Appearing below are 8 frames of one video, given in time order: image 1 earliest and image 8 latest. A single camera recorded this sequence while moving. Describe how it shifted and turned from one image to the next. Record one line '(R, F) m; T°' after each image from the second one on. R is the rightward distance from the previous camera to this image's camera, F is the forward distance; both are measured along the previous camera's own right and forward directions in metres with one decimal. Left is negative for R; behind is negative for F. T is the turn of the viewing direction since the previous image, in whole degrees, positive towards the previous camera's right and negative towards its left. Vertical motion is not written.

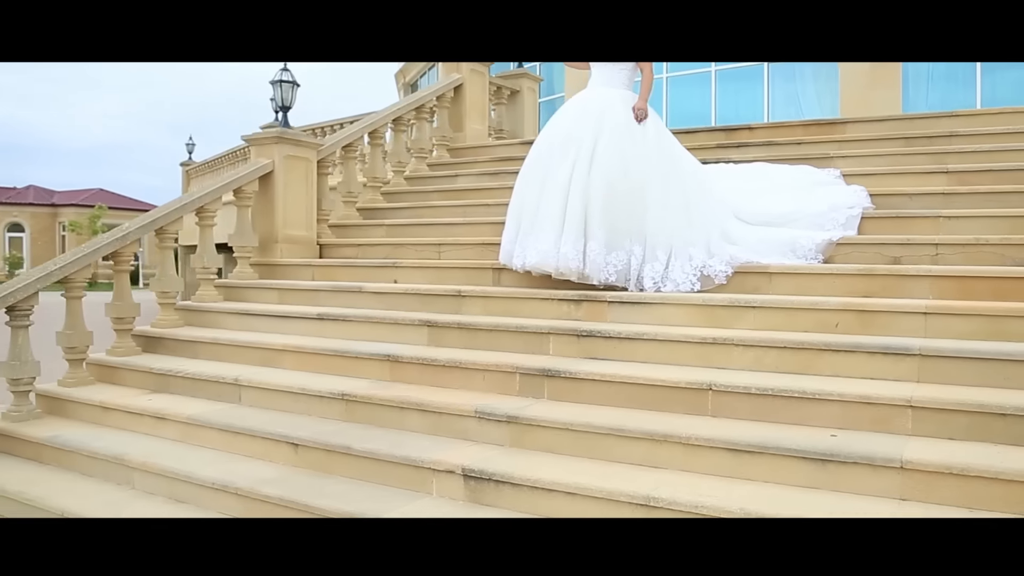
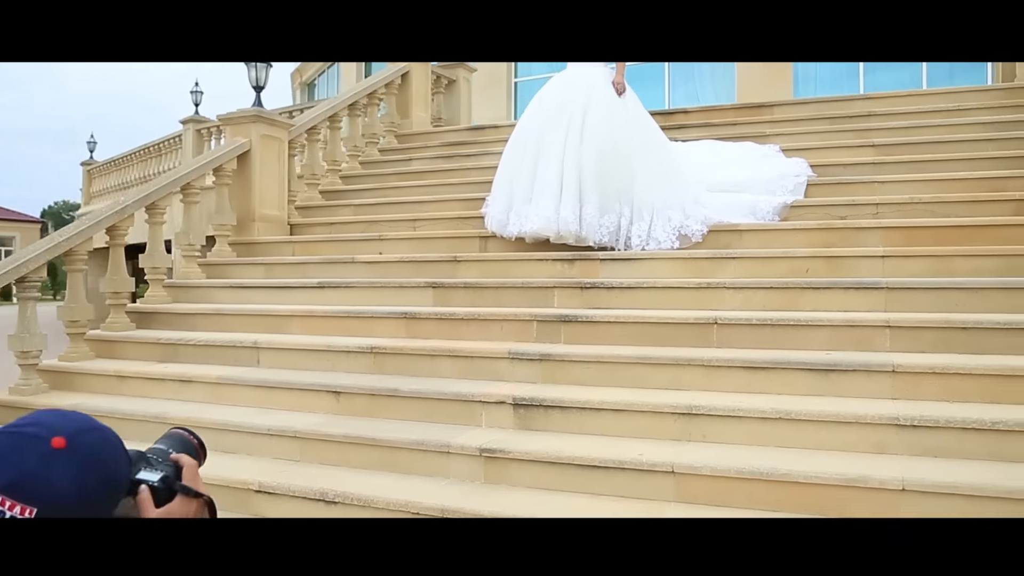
(-0.7, -0.4) m; +8°
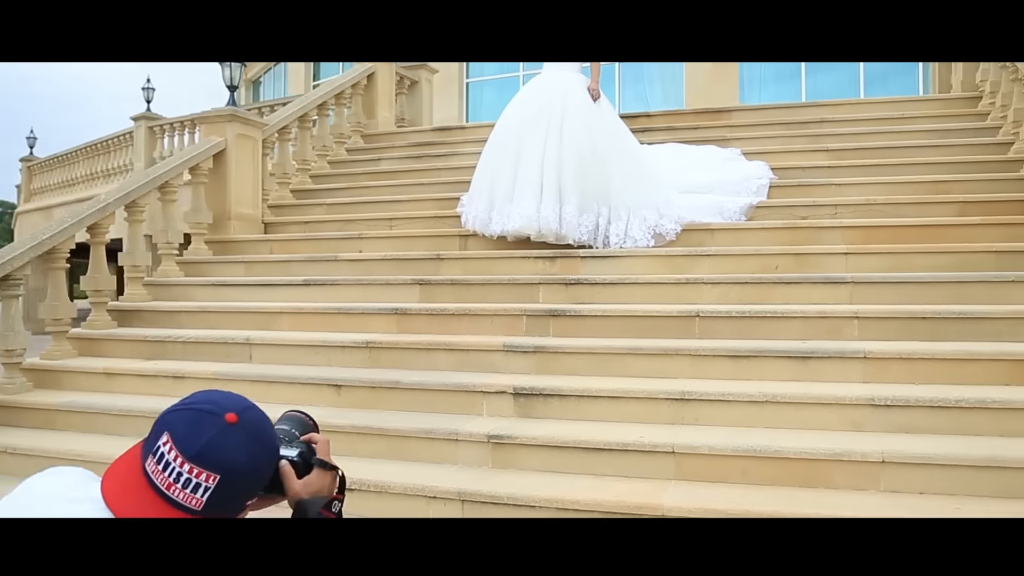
(-0.3, -0.2) m; +4°
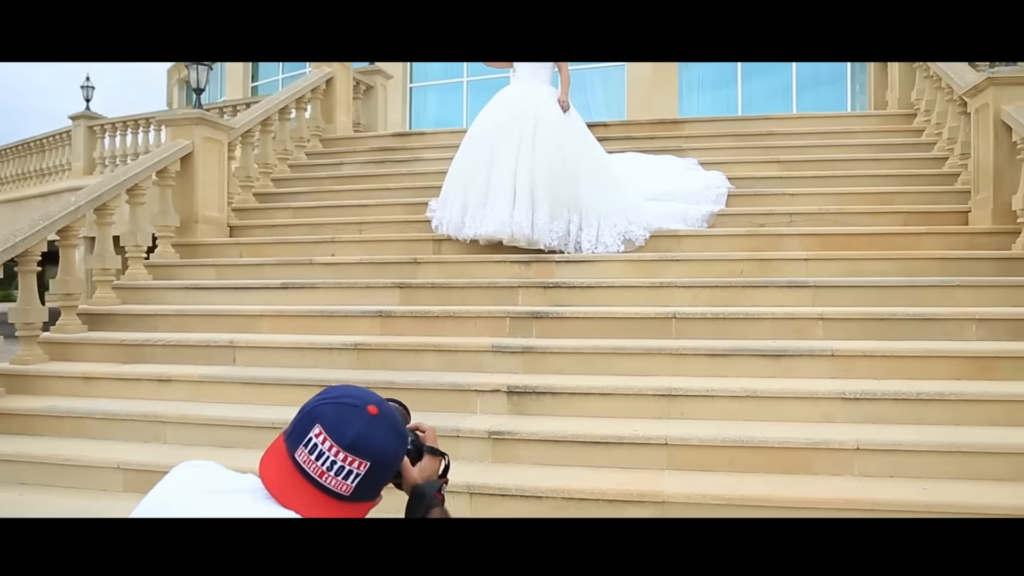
(-0.3, -0.2) m; +5°
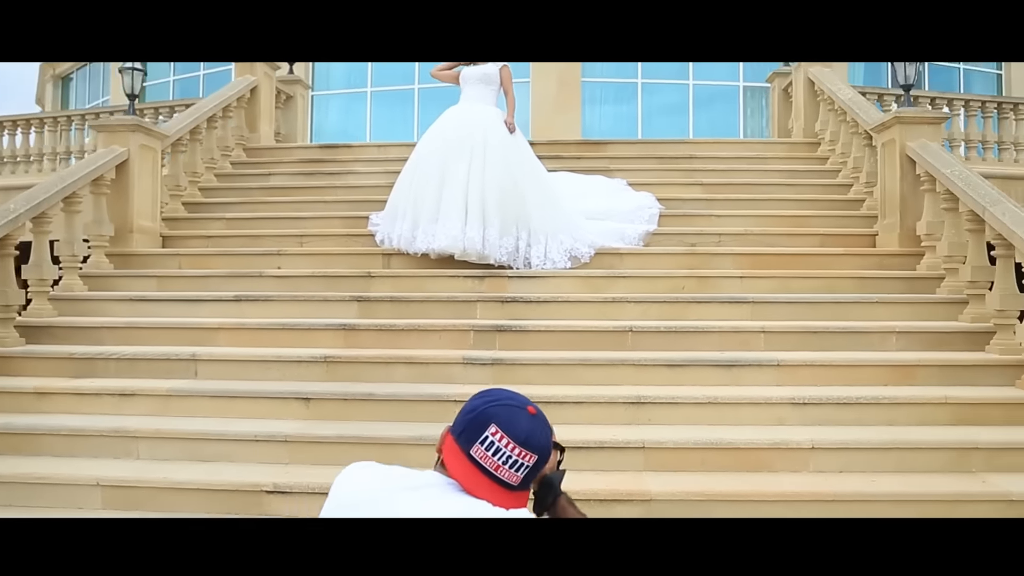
(-0.5, -0.2) m; +8°
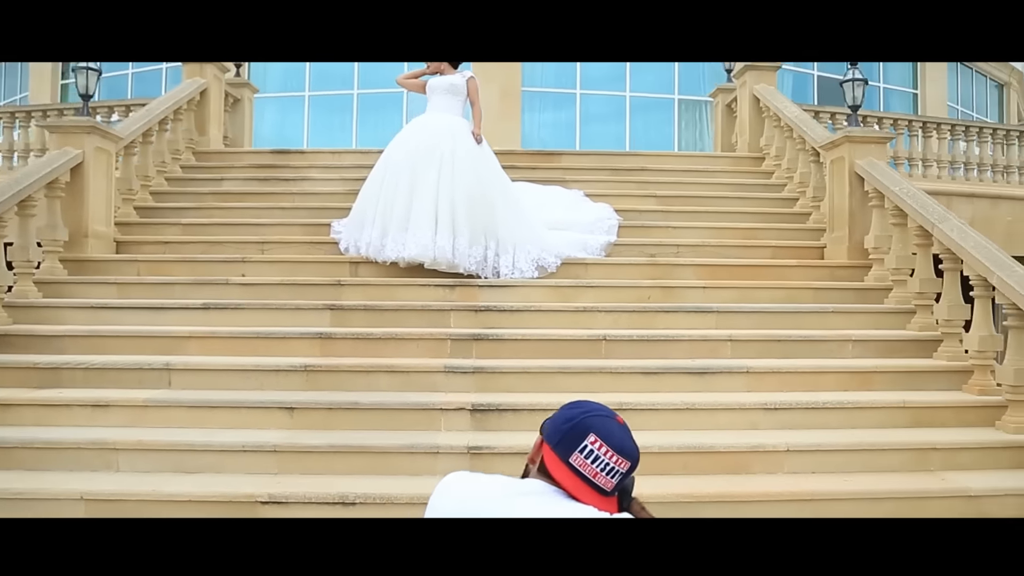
(-0.4, -0.1) m; +5°
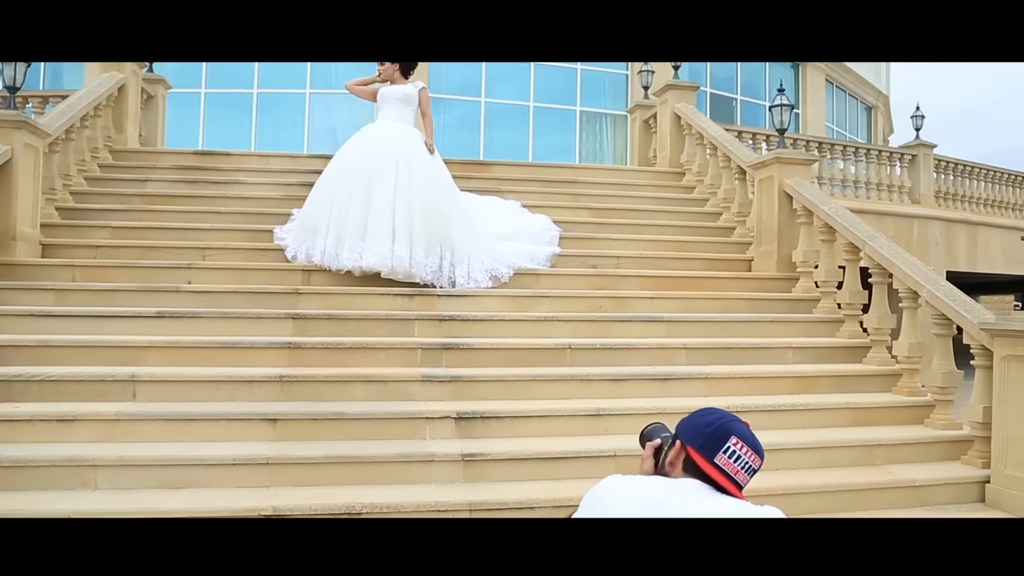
(-0.6, -0.1) m; +9°
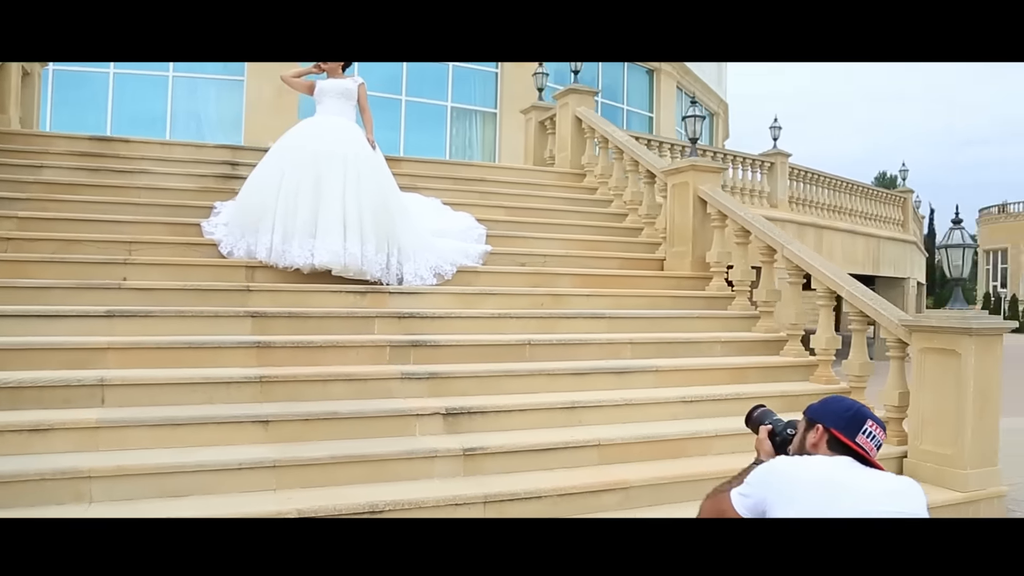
(-0.9, -0.1) m; +12°
